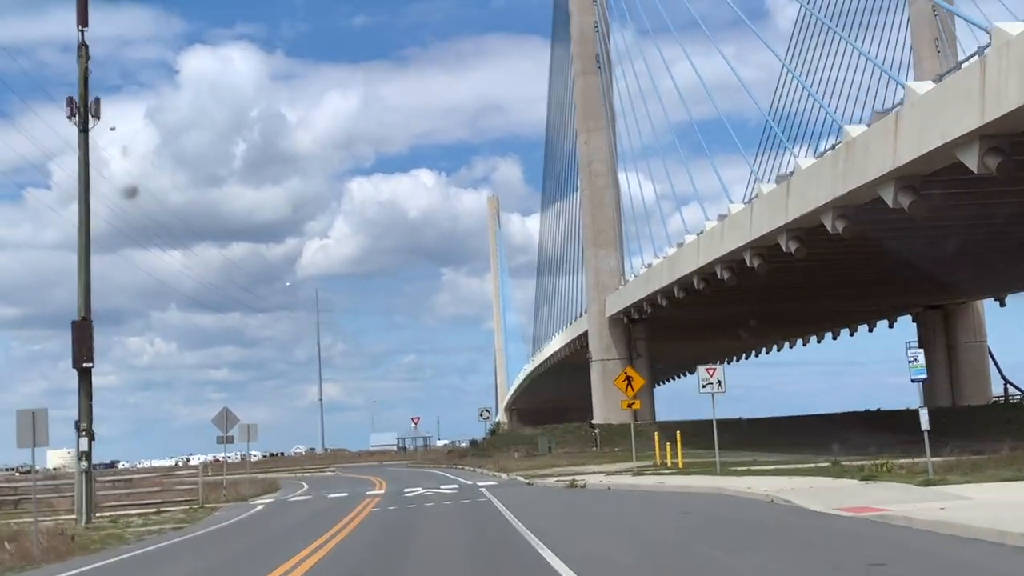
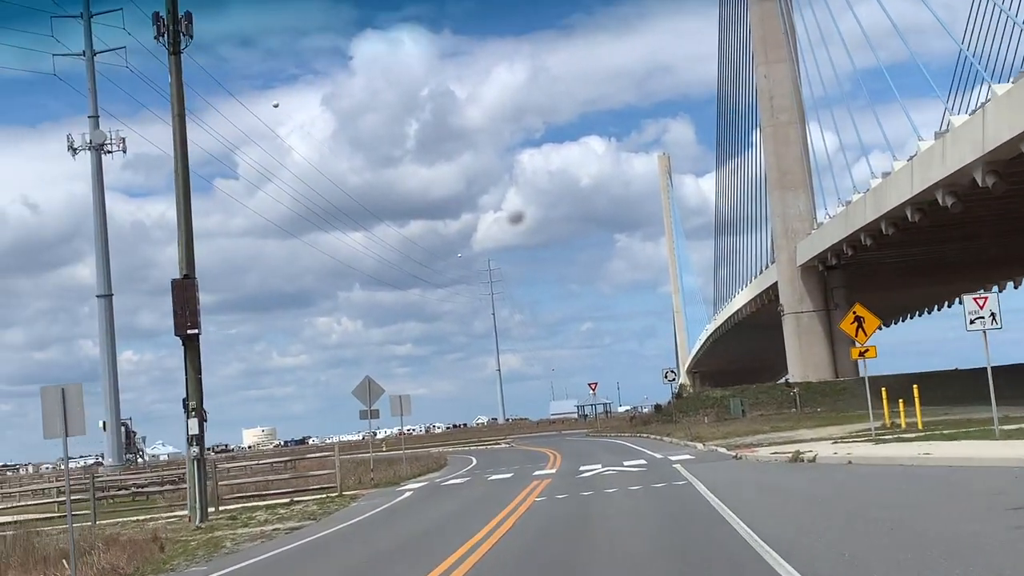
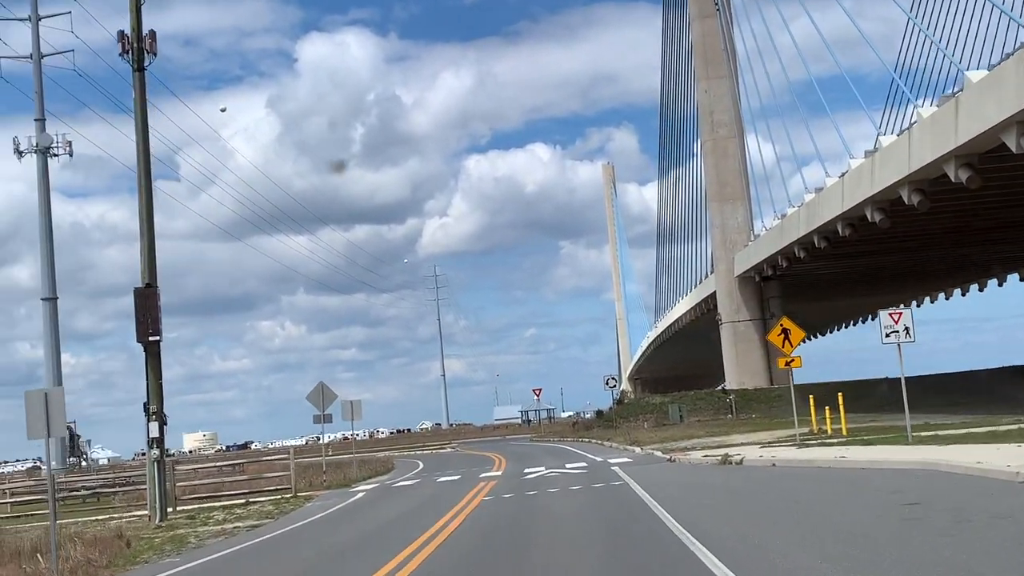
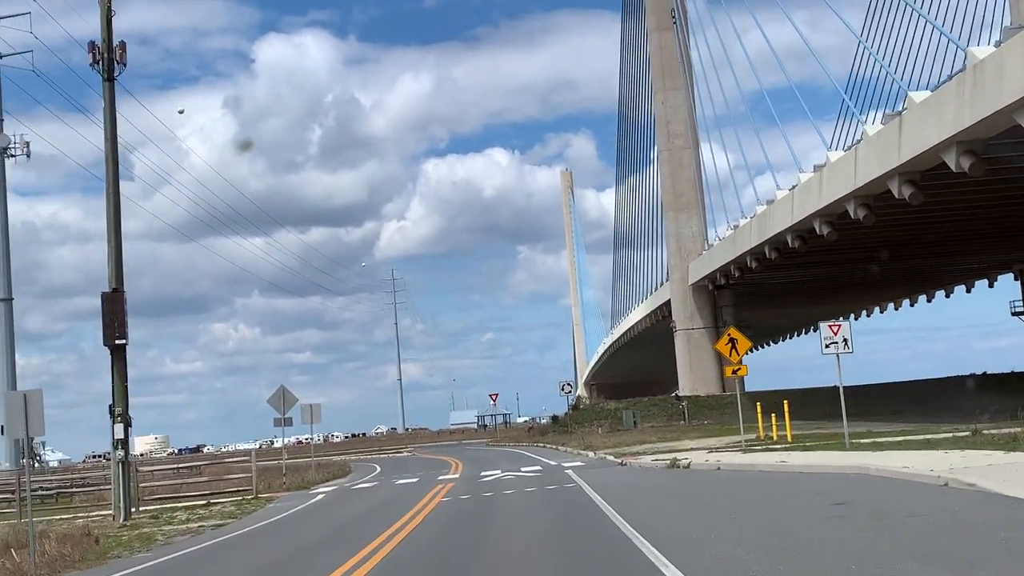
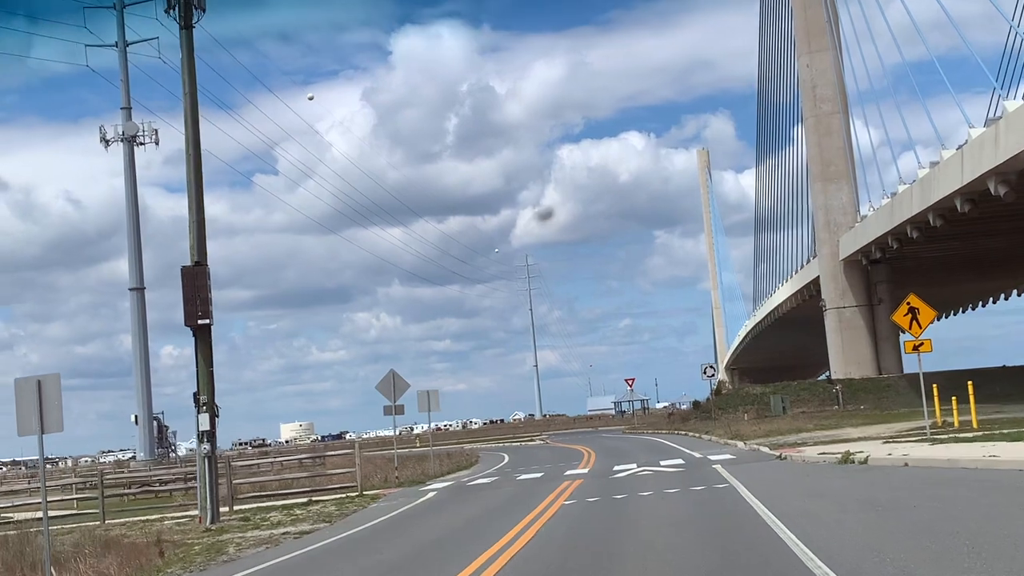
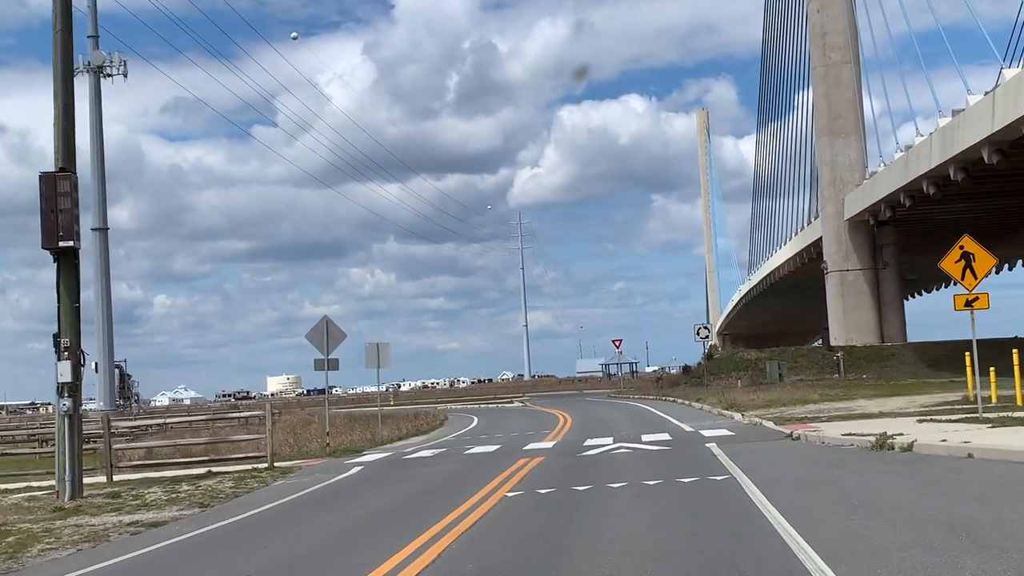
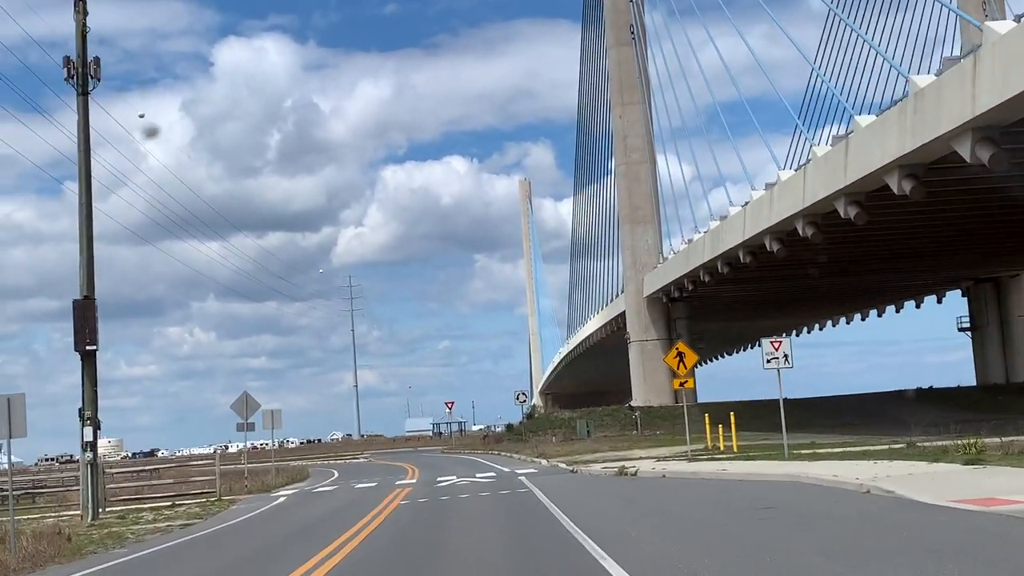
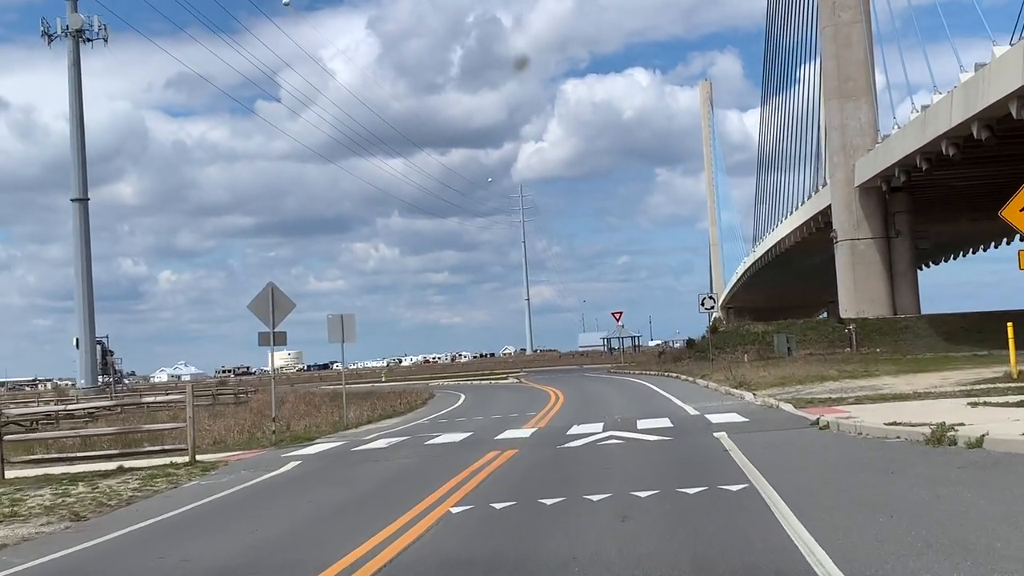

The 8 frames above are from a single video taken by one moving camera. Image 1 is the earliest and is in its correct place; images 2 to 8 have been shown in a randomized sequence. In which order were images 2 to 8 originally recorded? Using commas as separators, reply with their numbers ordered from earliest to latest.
7, 4, 3, 2, 5, 6, 8
